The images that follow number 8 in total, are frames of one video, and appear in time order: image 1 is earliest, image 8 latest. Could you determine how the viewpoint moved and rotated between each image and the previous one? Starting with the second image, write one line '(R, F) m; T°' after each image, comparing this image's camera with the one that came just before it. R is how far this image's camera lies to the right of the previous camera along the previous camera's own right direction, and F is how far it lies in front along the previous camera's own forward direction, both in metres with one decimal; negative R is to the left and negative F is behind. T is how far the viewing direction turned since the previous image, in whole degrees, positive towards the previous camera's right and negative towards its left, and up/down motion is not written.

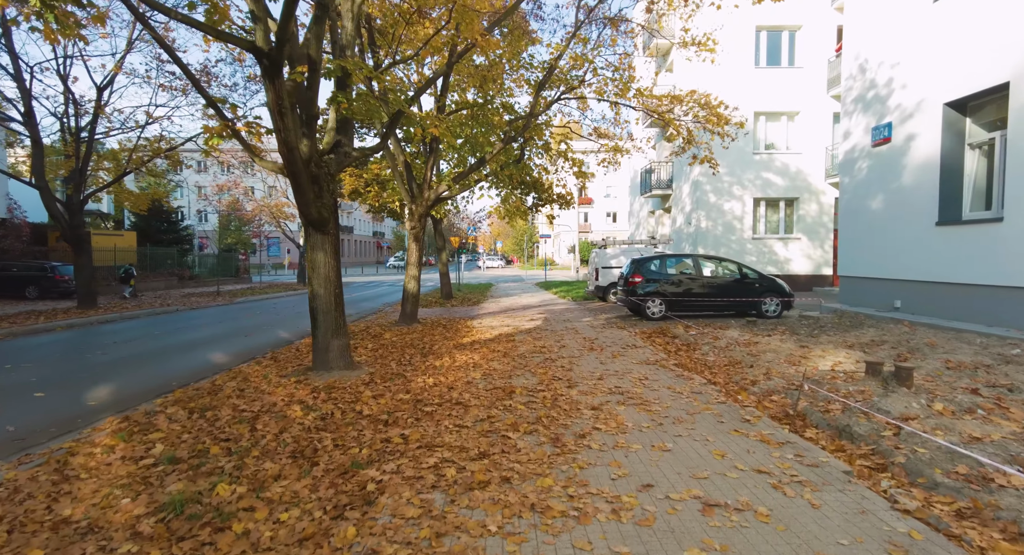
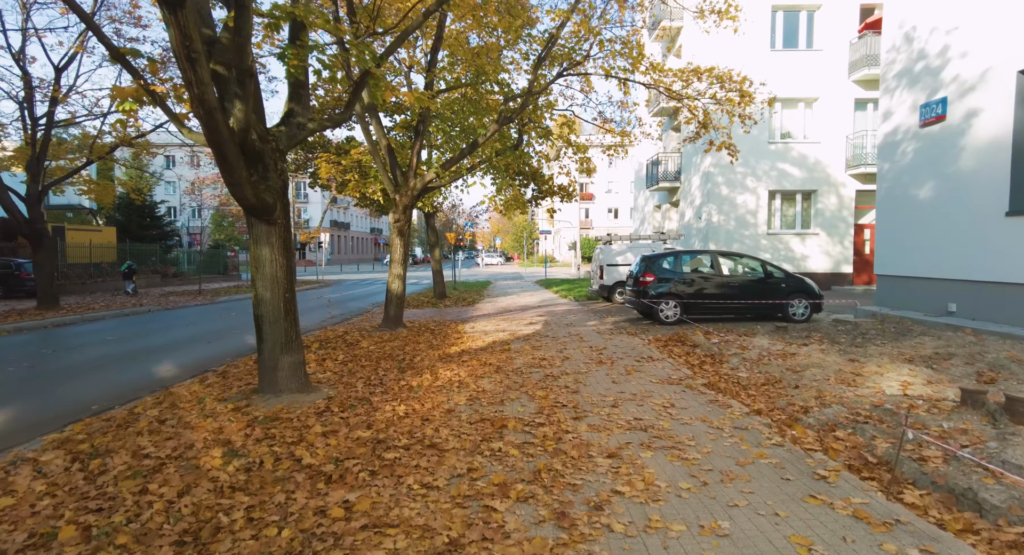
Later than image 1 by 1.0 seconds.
(+0.1, +1.4) m; 0°
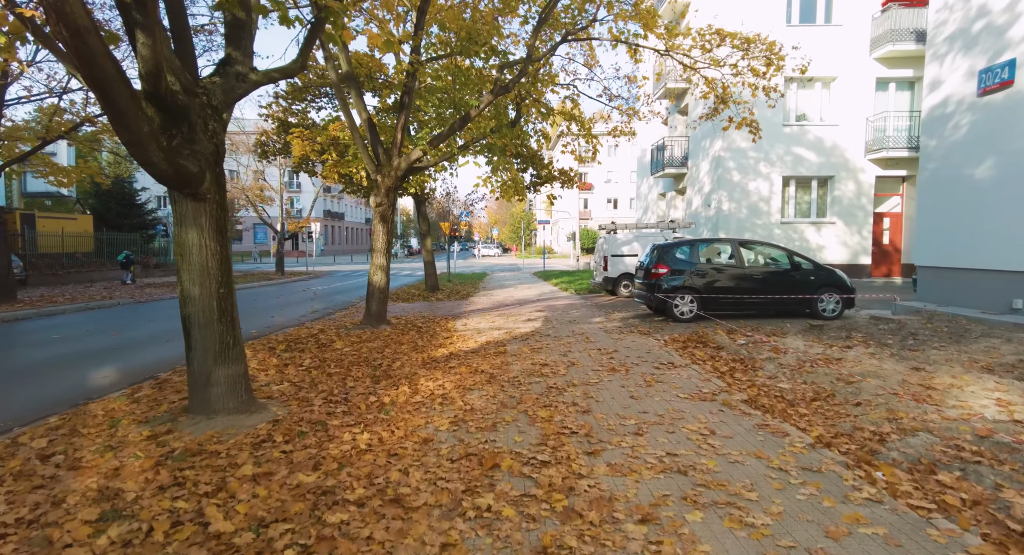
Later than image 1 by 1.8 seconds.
(0.0, +1.2) m; 0°
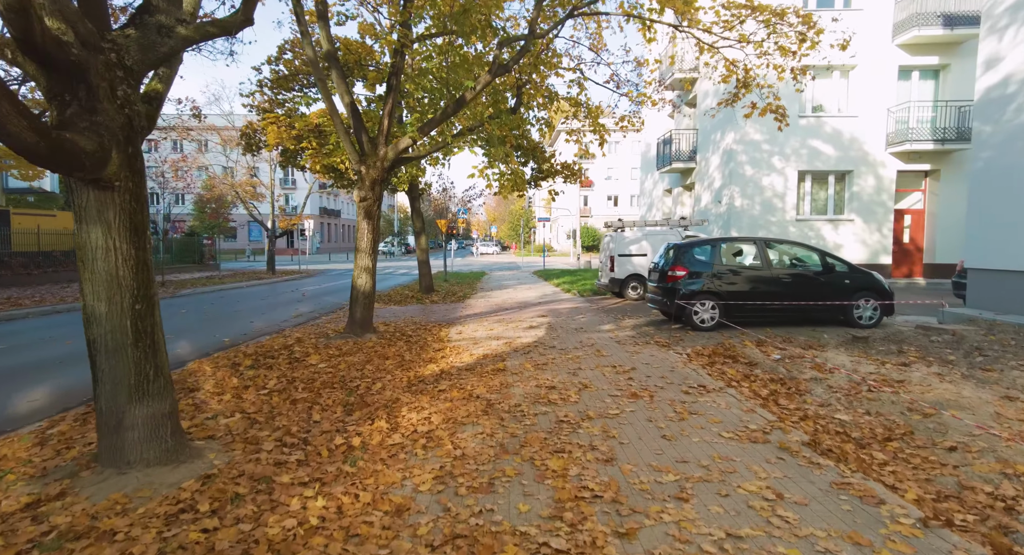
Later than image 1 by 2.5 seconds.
(0.0, +1.1) m; 0°
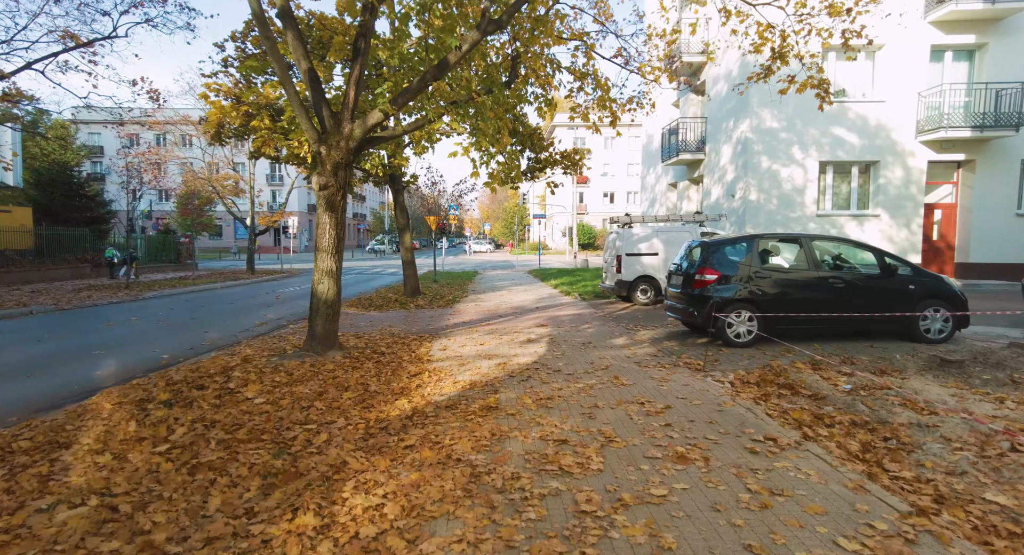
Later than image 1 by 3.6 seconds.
(0.0, +1.6) m; +1°
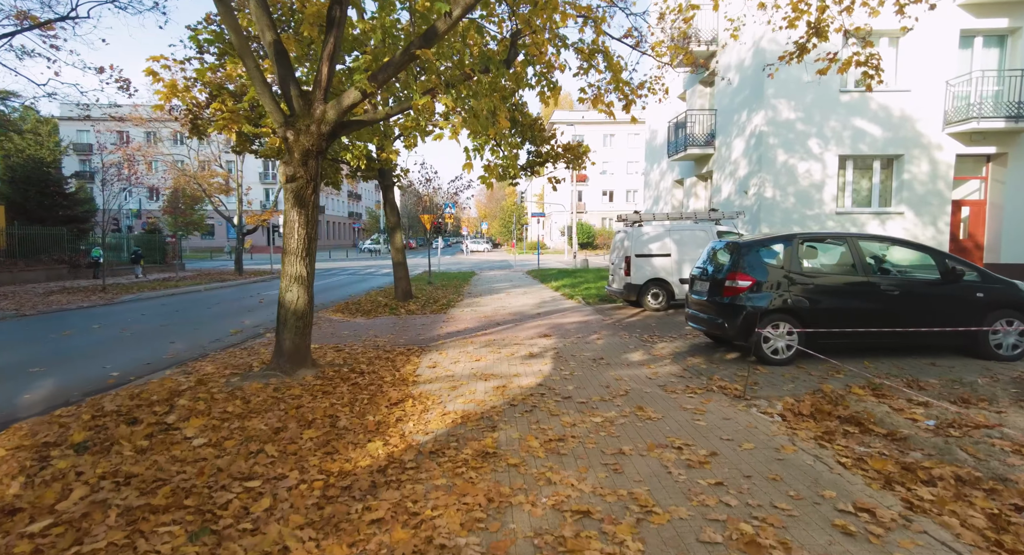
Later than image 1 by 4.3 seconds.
(0.0, +1.1) m; 0°
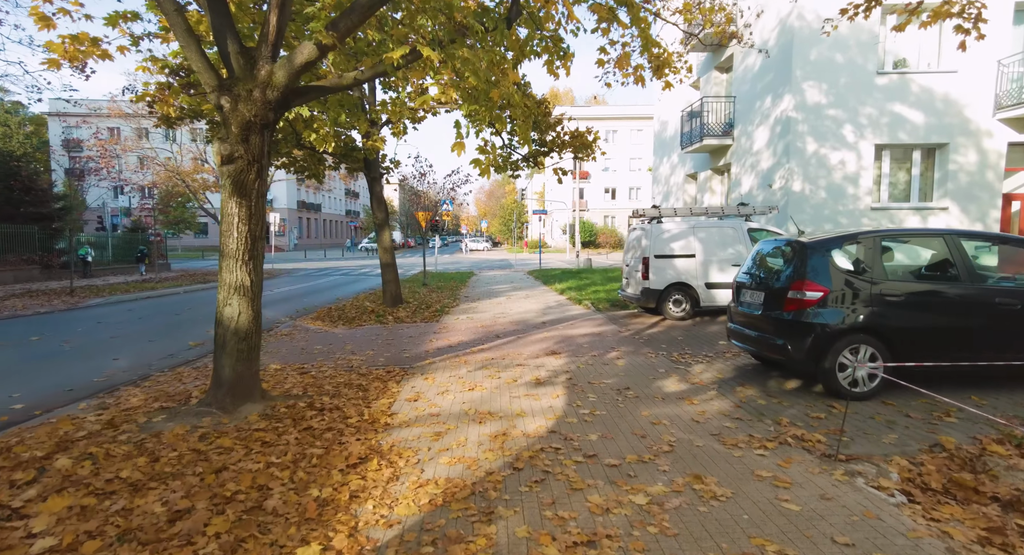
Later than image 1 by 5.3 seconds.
(0.0, +1.5) m; 0°
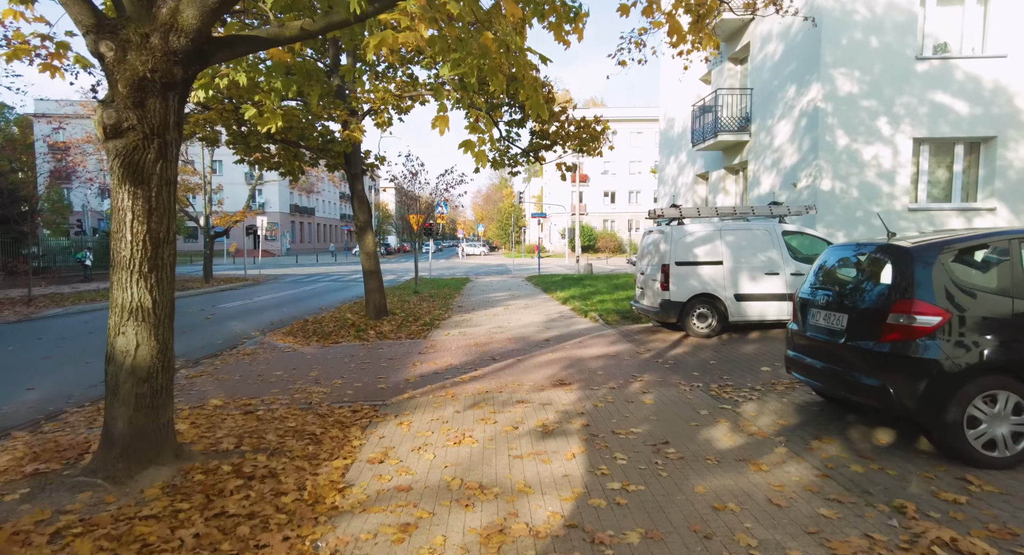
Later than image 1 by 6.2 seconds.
(0.0, +1.4) m; 0°
